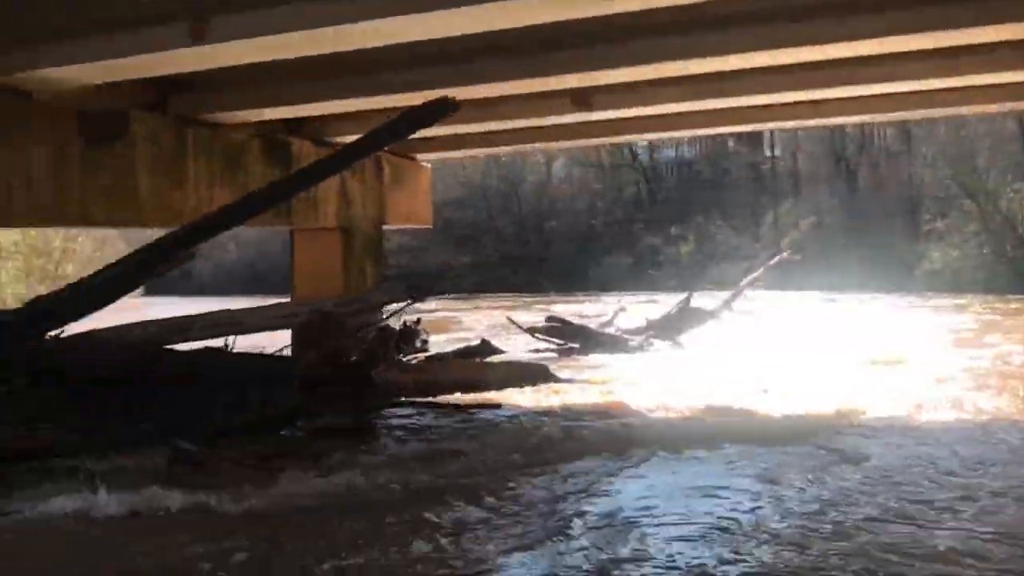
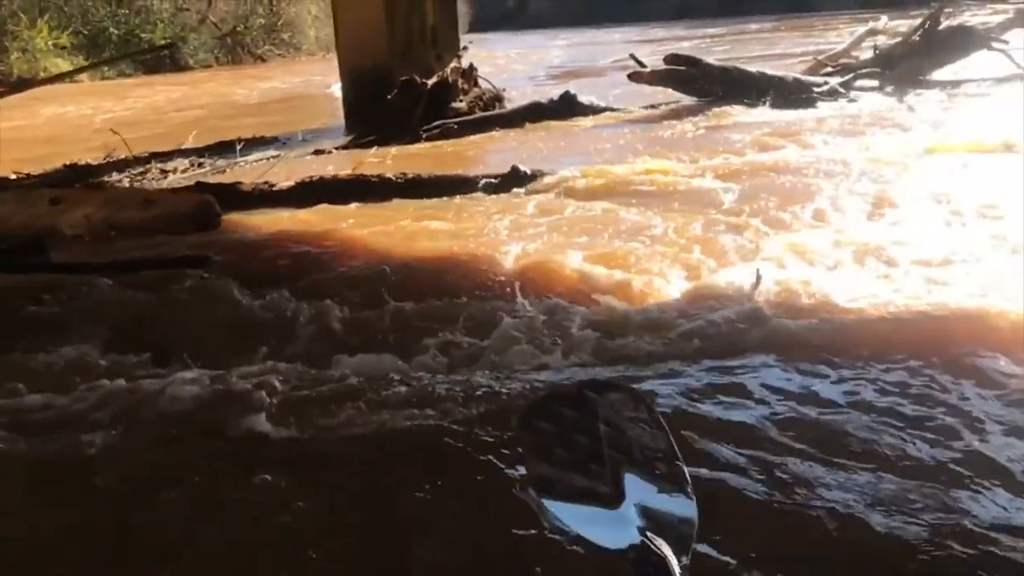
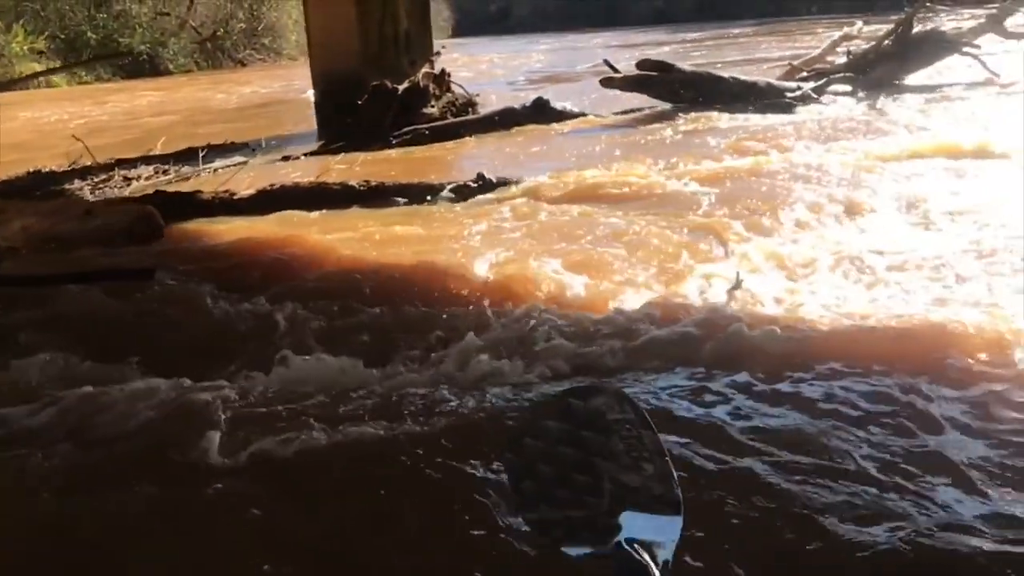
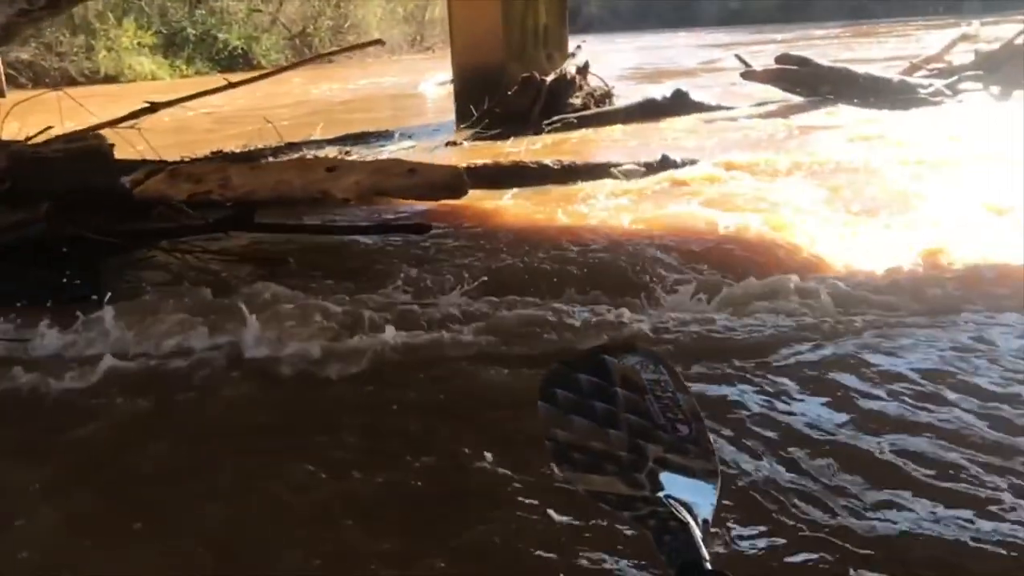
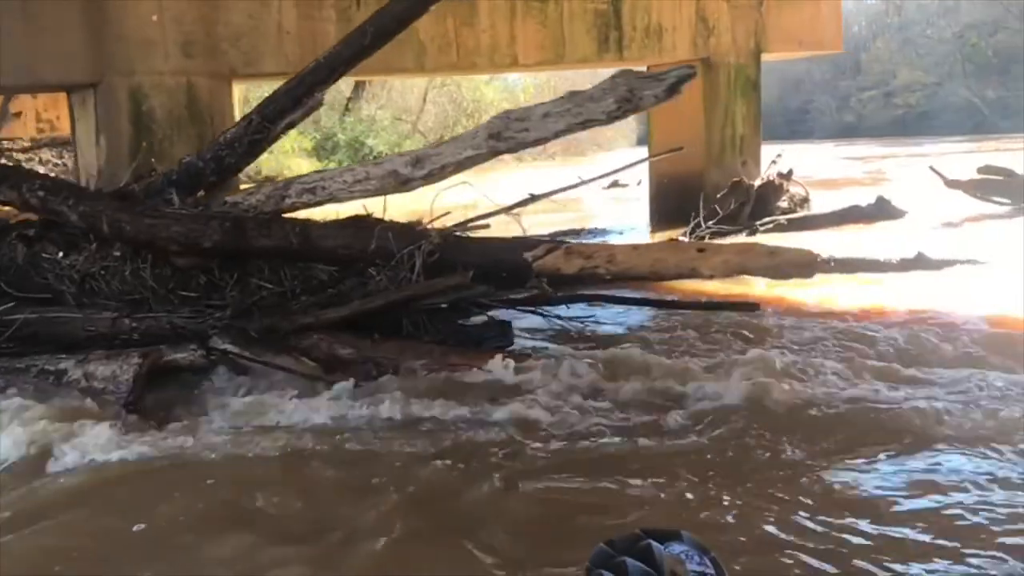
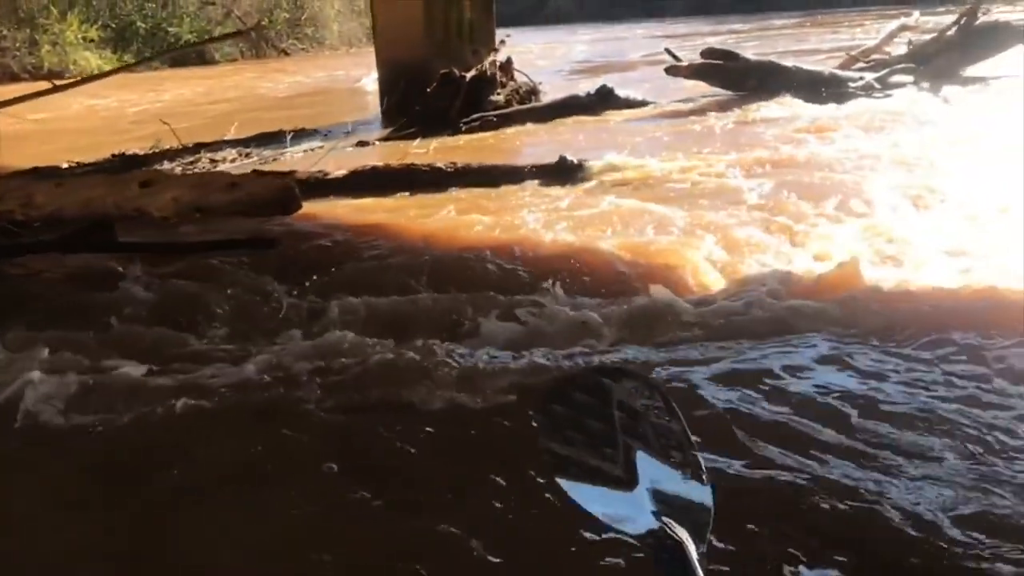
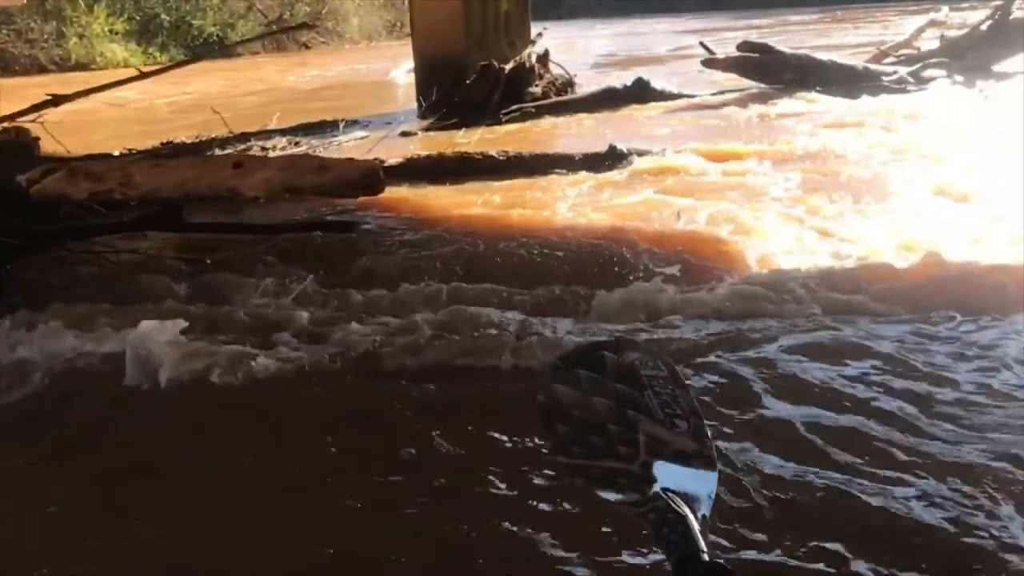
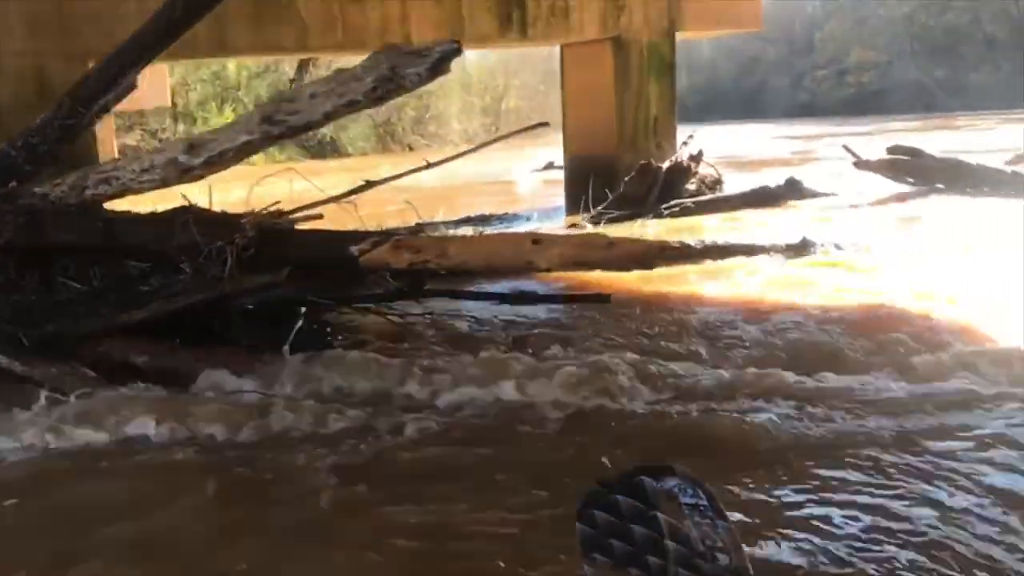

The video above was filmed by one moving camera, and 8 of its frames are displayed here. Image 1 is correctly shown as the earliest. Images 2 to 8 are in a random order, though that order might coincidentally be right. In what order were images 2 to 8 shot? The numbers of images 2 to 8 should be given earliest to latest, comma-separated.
5, 8, 4, 7, 6, 2, 3
